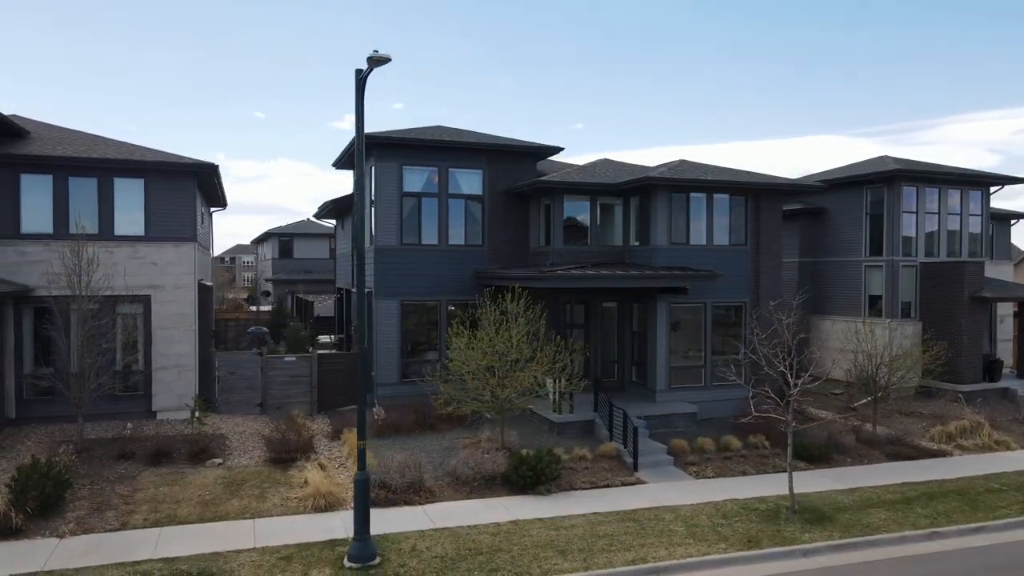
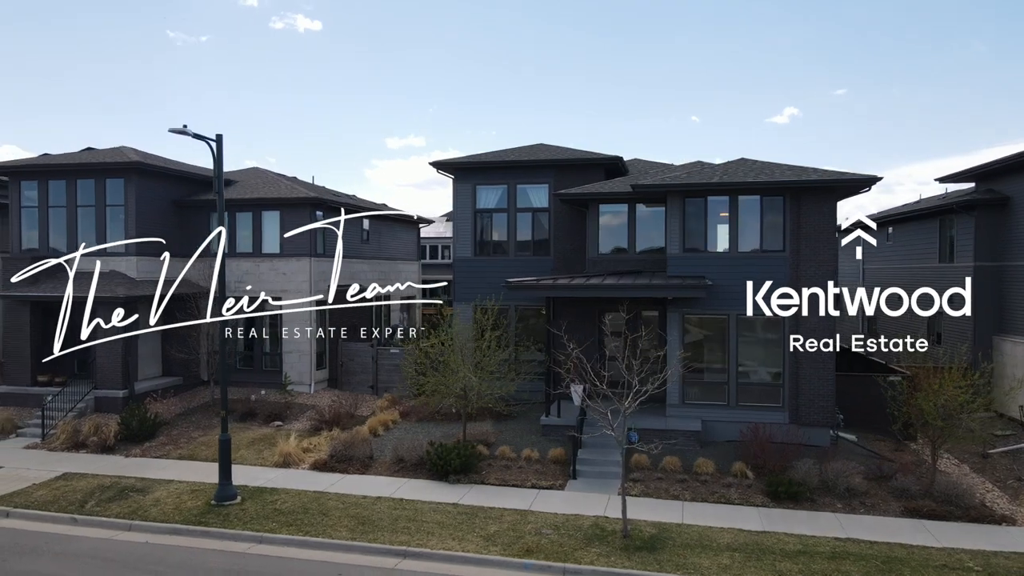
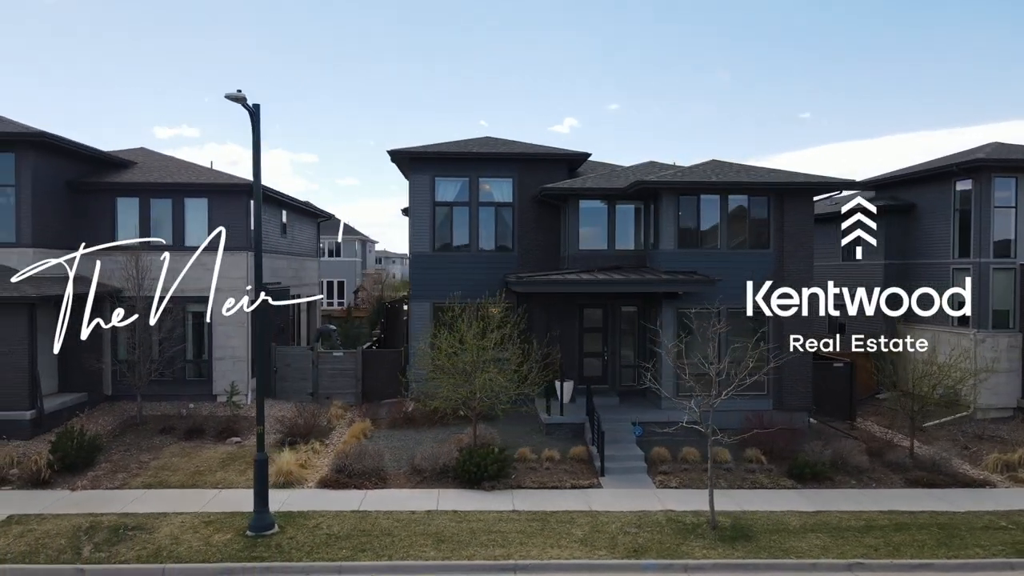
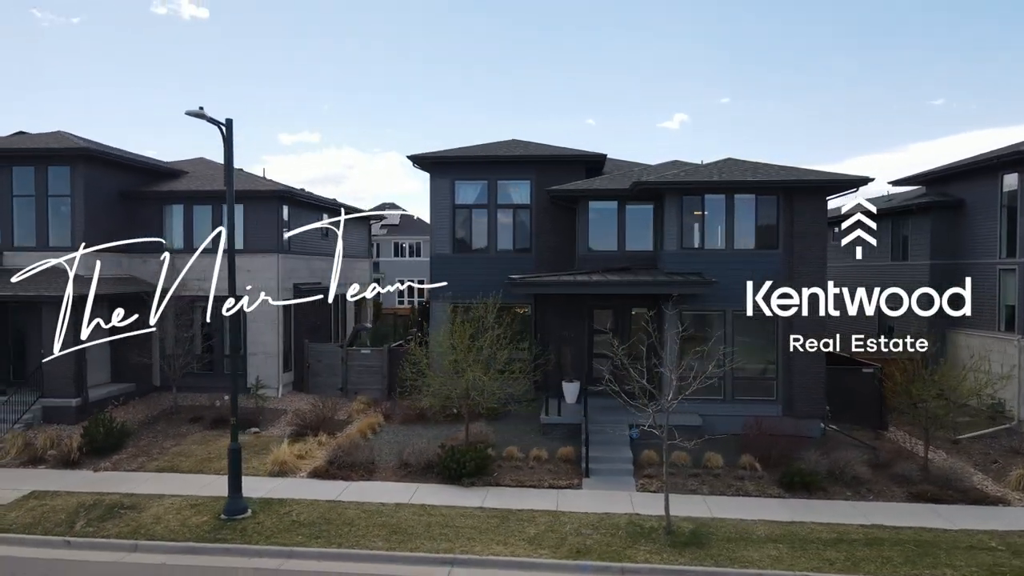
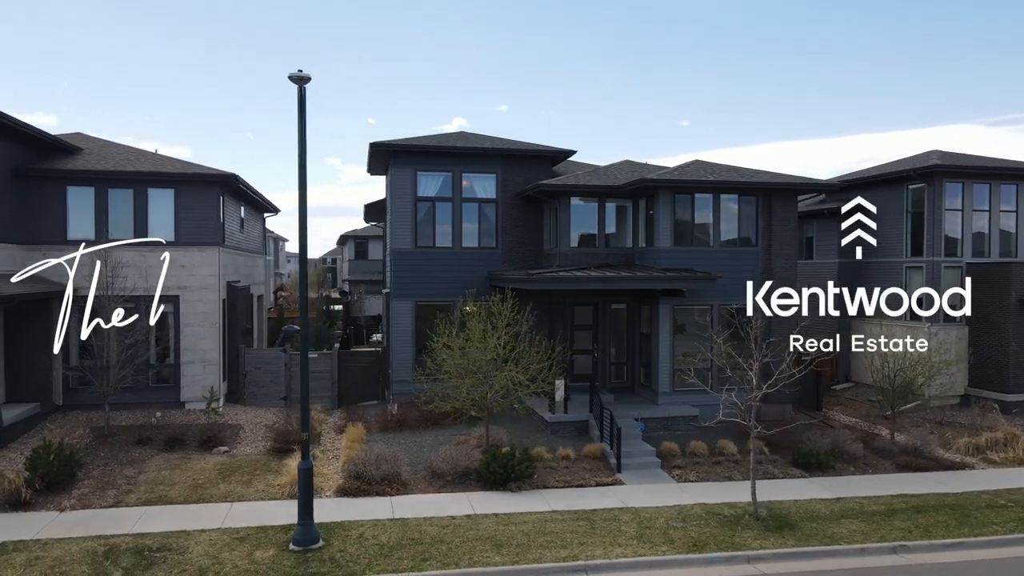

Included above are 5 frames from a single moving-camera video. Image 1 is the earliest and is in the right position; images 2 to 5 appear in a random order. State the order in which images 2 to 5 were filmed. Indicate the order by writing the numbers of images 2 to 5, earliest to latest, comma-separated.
5, 3, 4, 2
